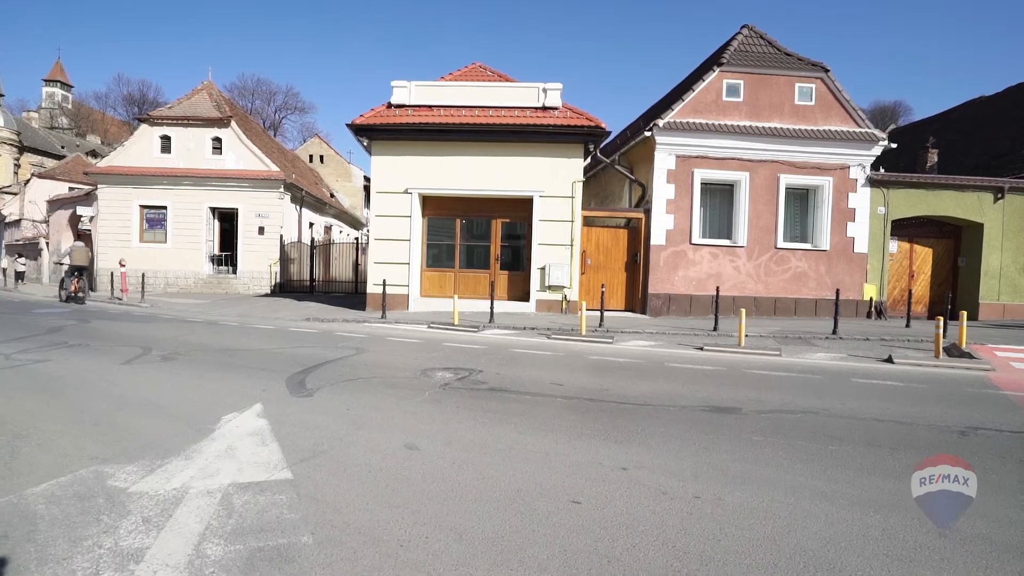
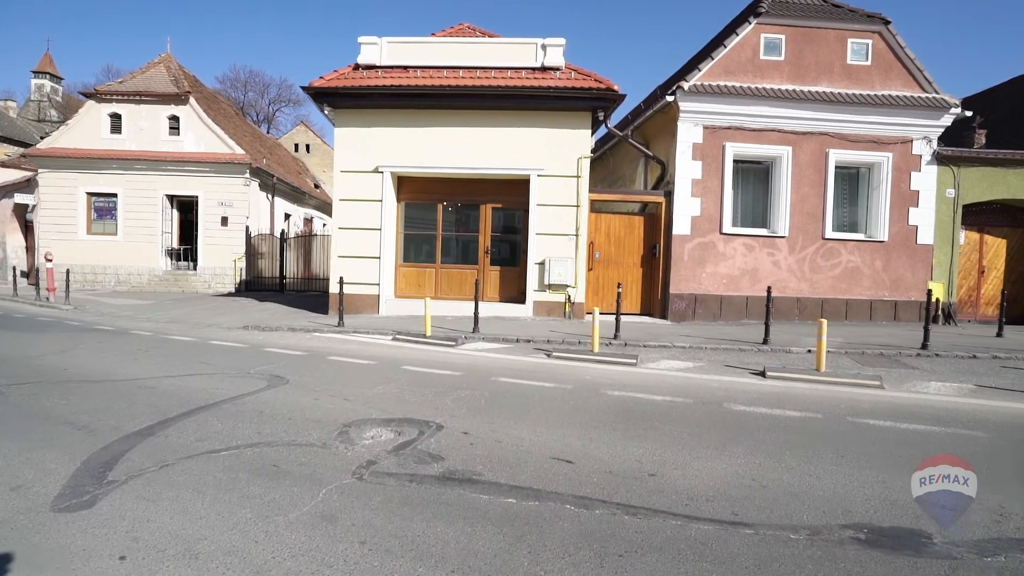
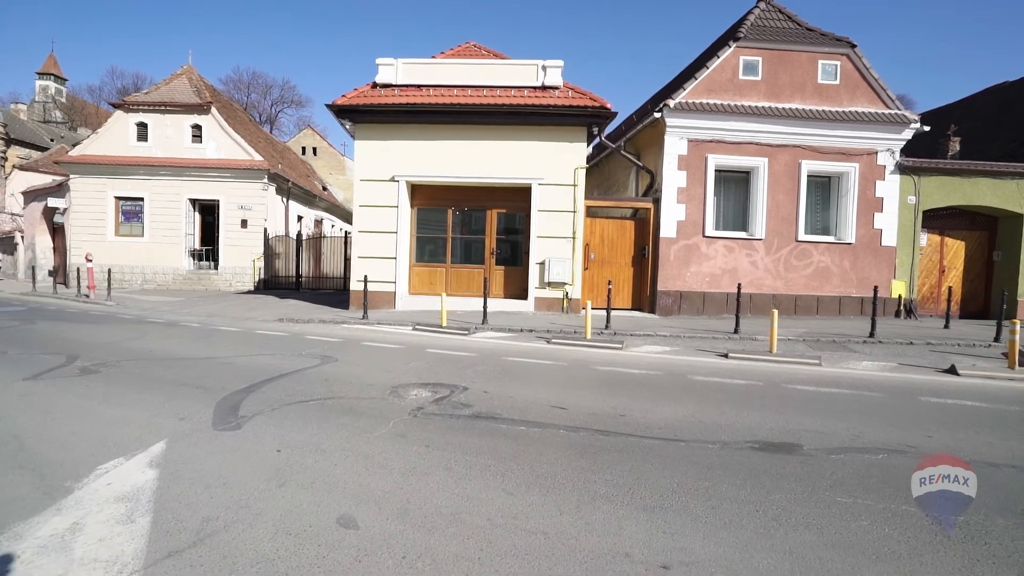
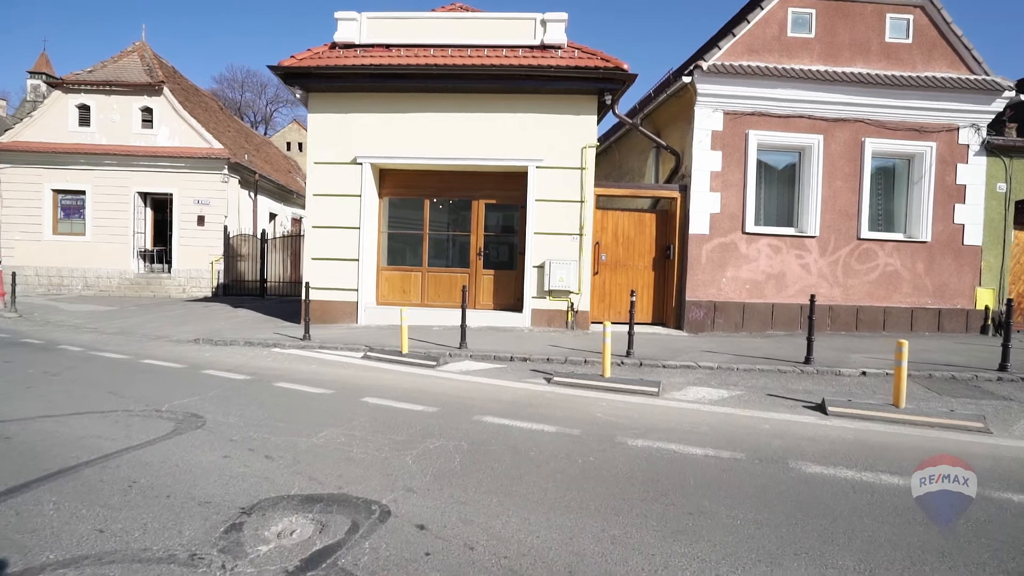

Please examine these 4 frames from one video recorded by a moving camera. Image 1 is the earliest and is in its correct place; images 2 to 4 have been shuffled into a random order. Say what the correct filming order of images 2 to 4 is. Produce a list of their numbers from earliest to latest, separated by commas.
3, 2, 4
